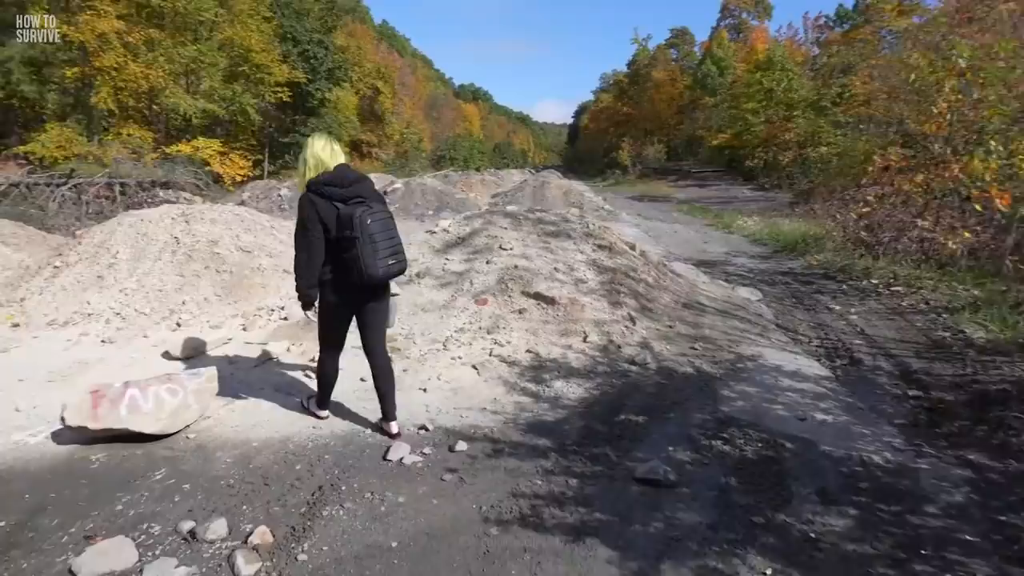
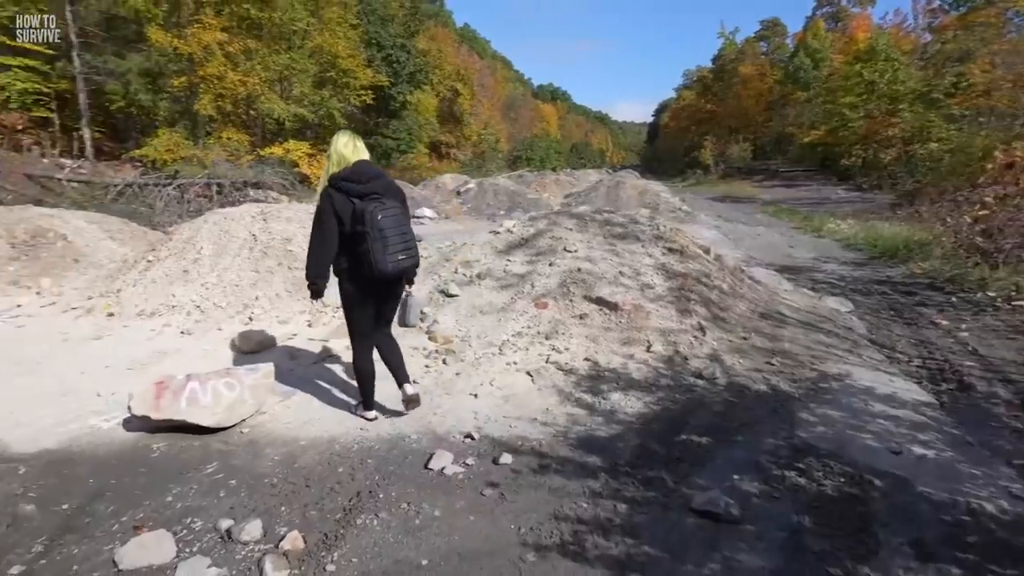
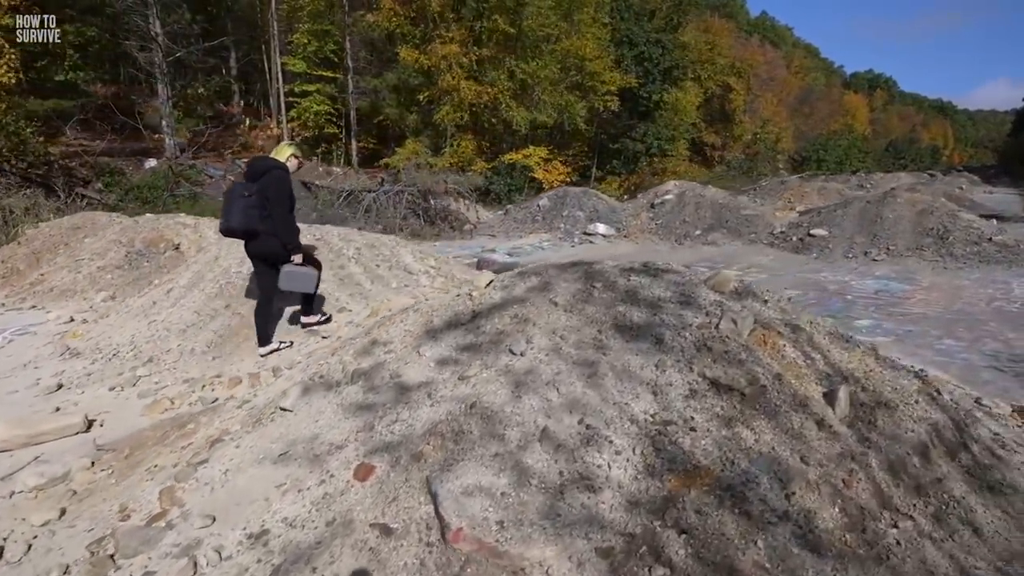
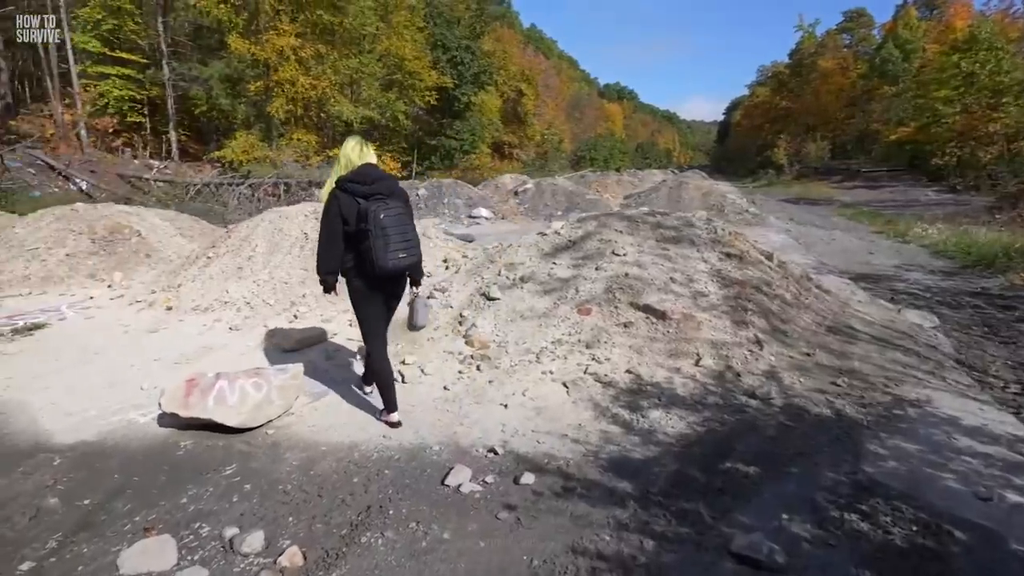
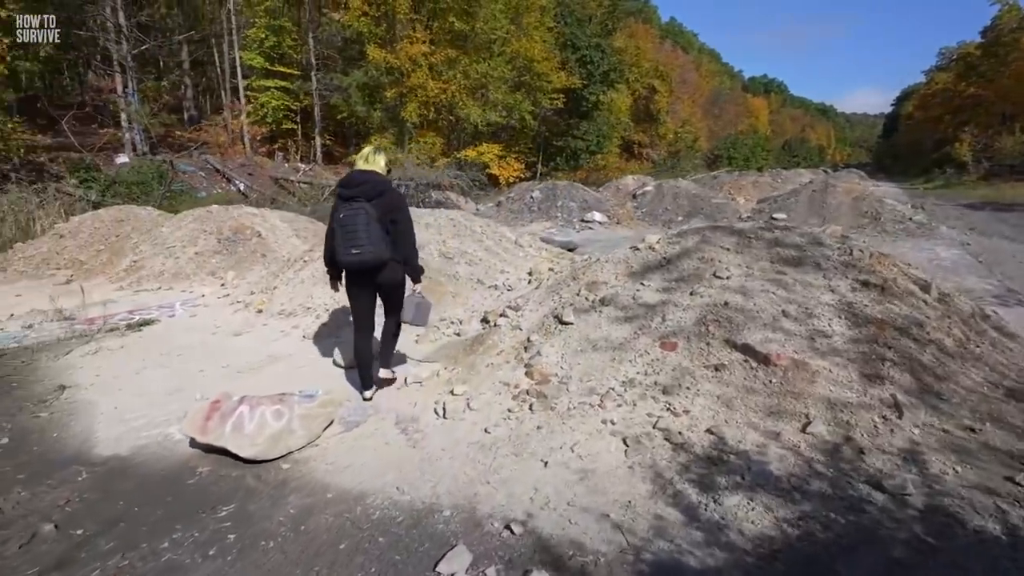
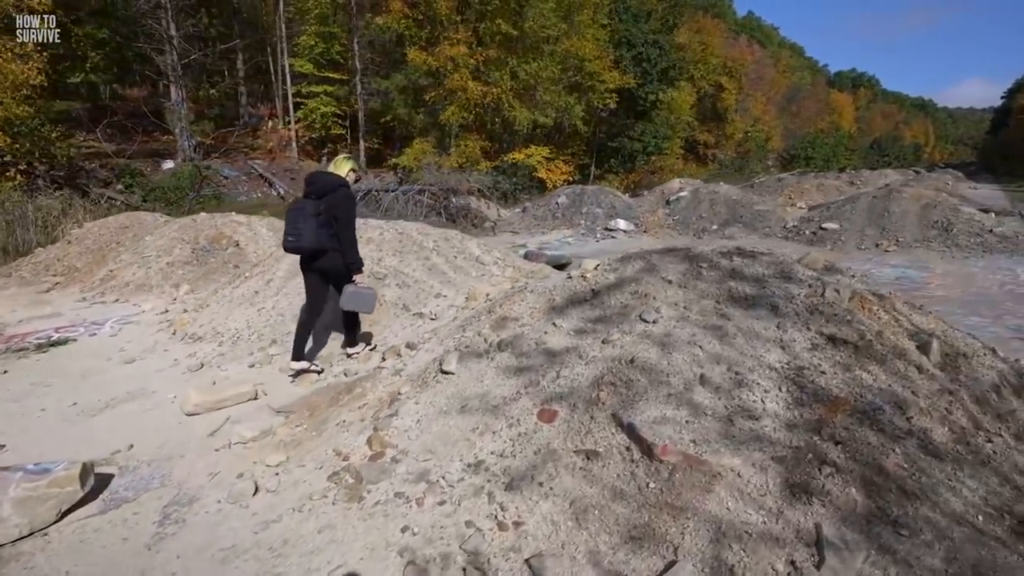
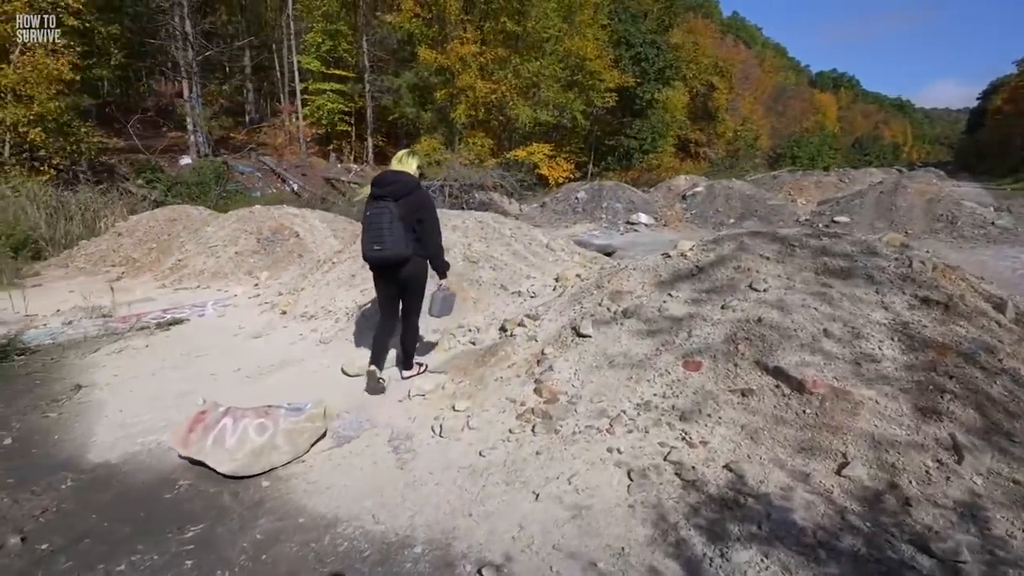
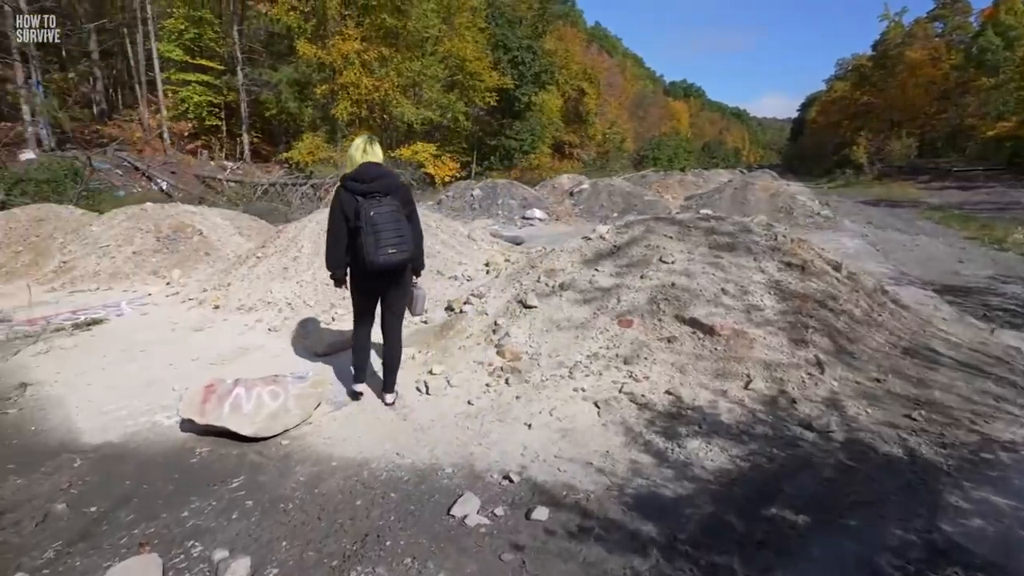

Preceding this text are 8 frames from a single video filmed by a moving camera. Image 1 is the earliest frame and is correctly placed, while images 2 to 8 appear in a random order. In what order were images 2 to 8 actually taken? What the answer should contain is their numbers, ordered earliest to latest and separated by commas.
2, 4, 8, 5, 7, 6, 3
